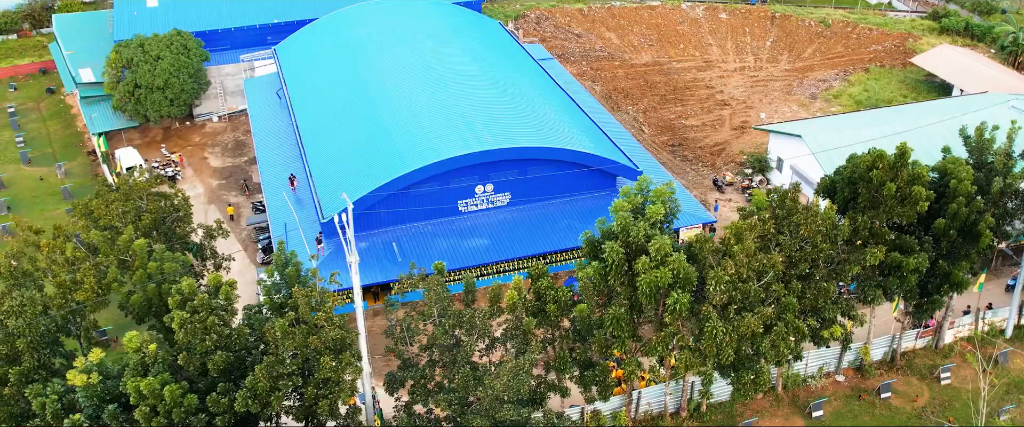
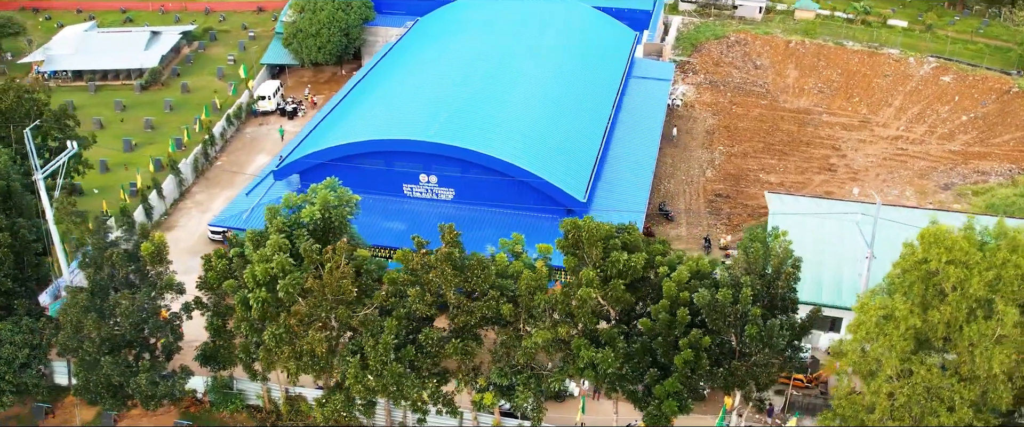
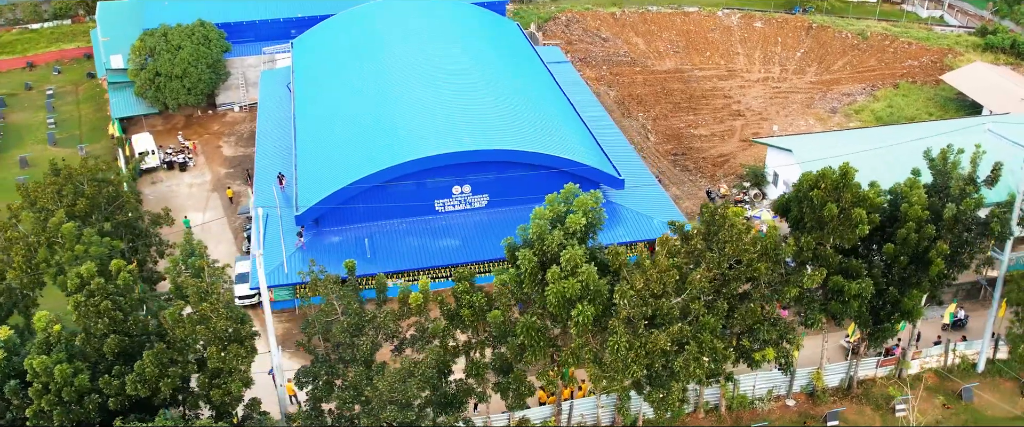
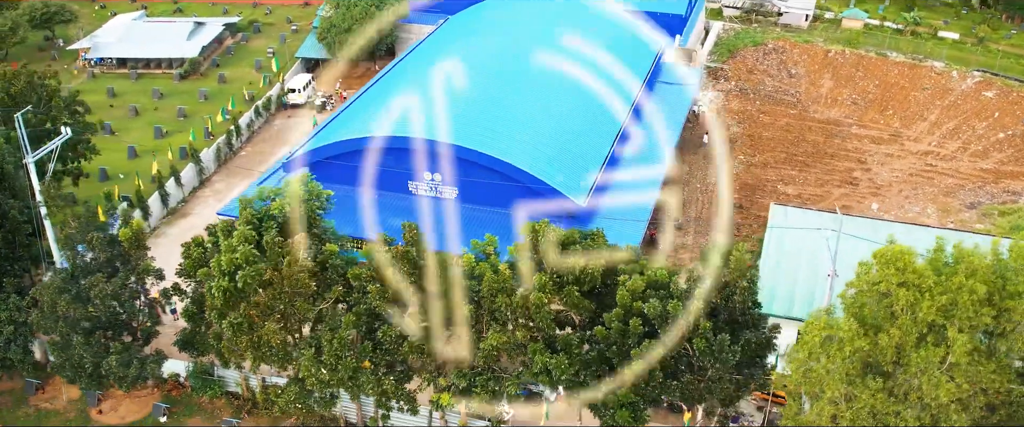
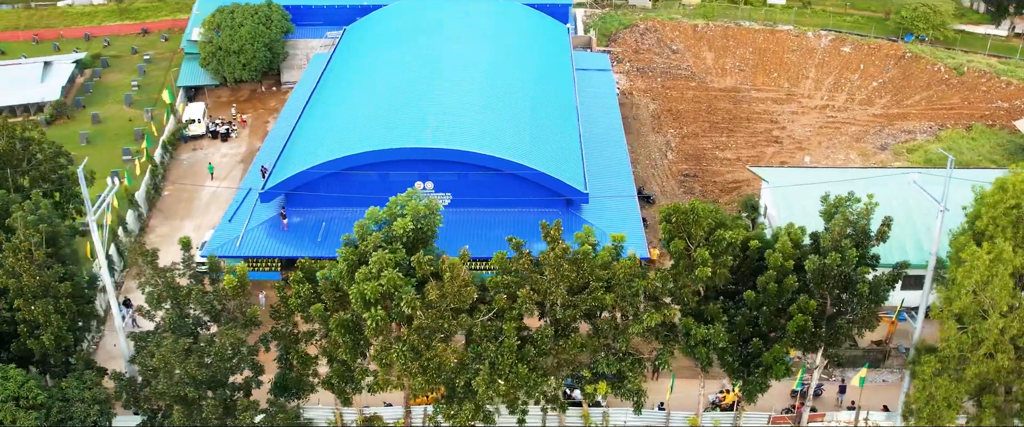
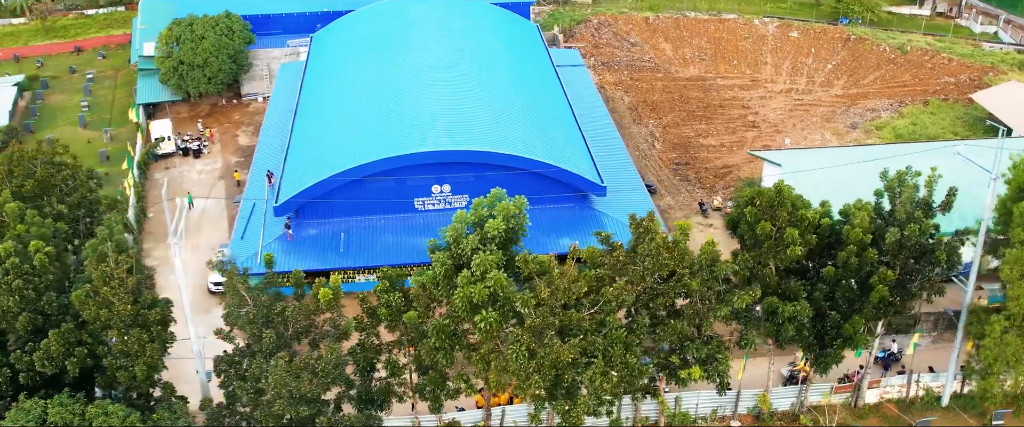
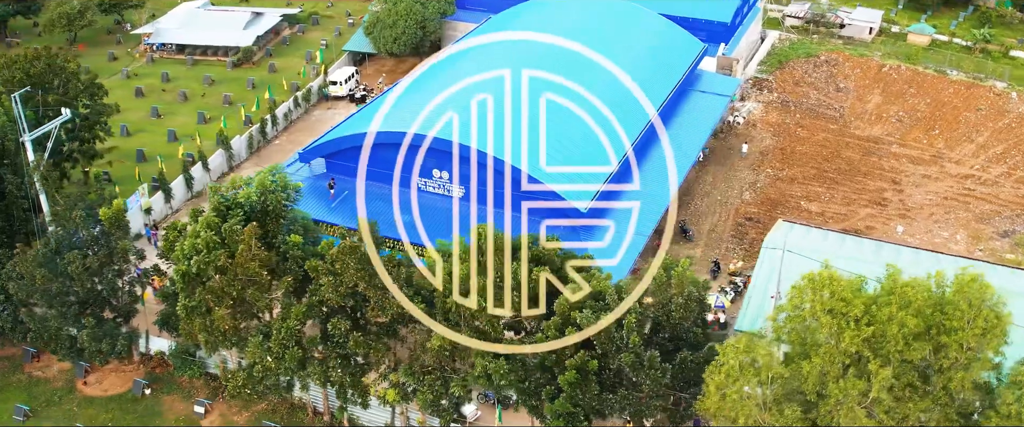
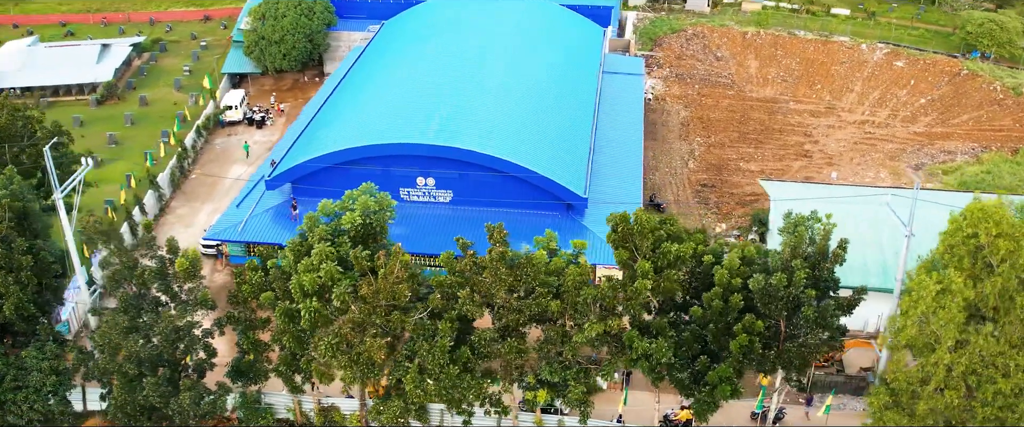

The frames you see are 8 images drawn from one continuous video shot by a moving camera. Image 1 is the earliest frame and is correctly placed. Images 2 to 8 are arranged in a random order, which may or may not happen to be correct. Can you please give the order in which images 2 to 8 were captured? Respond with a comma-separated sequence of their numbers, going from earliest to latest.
3, 6, 5, 8, 2, 4, 7
